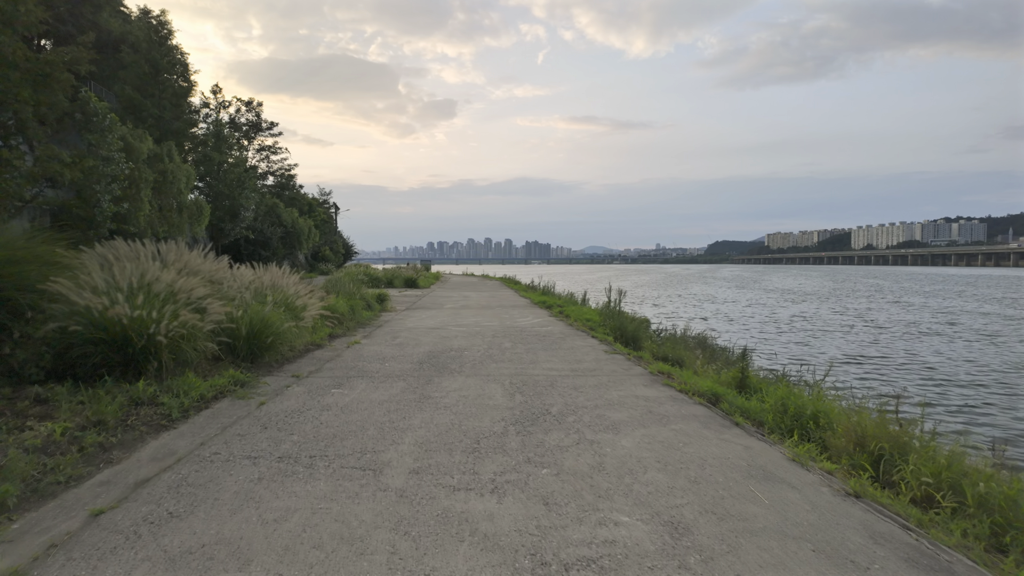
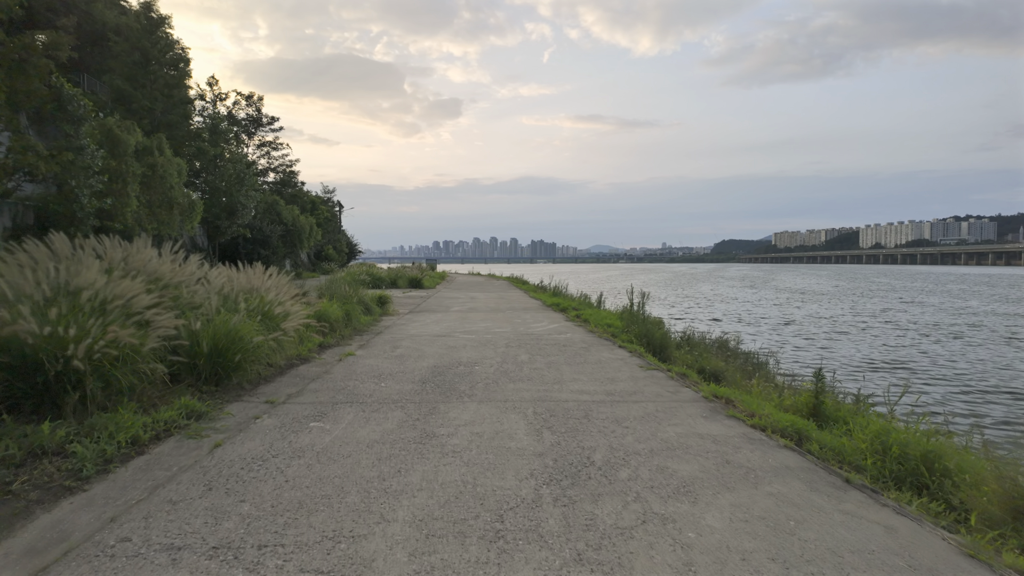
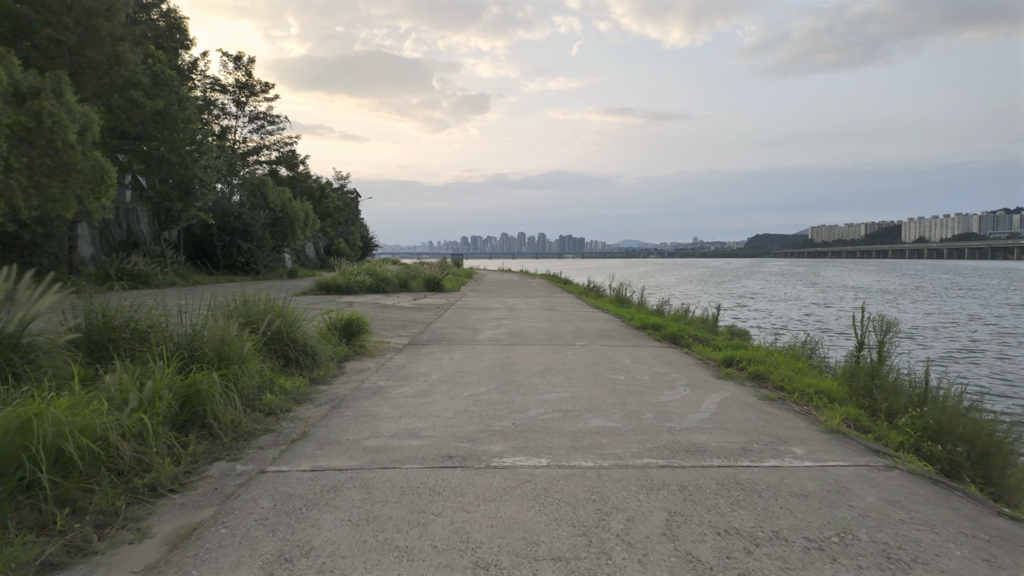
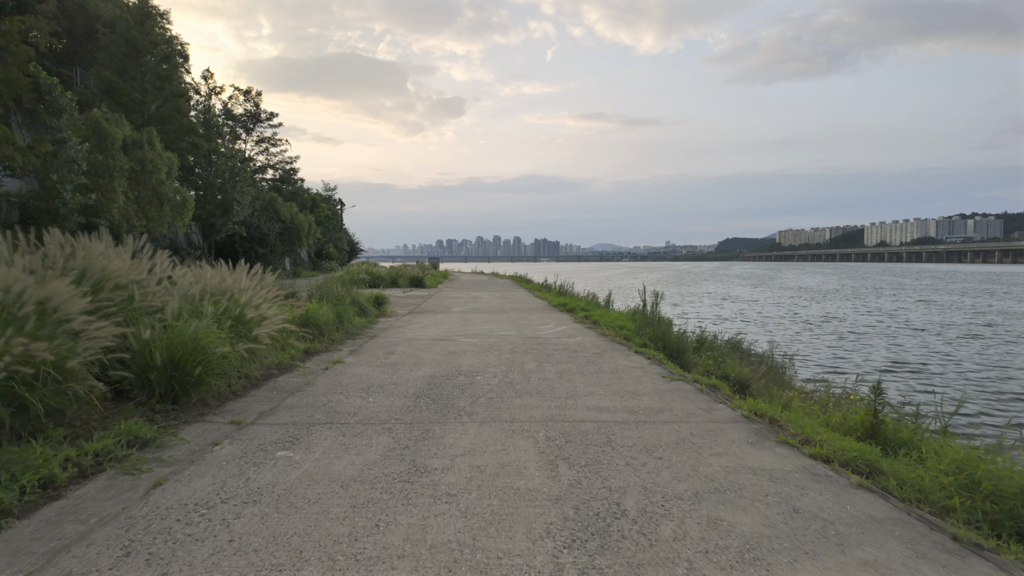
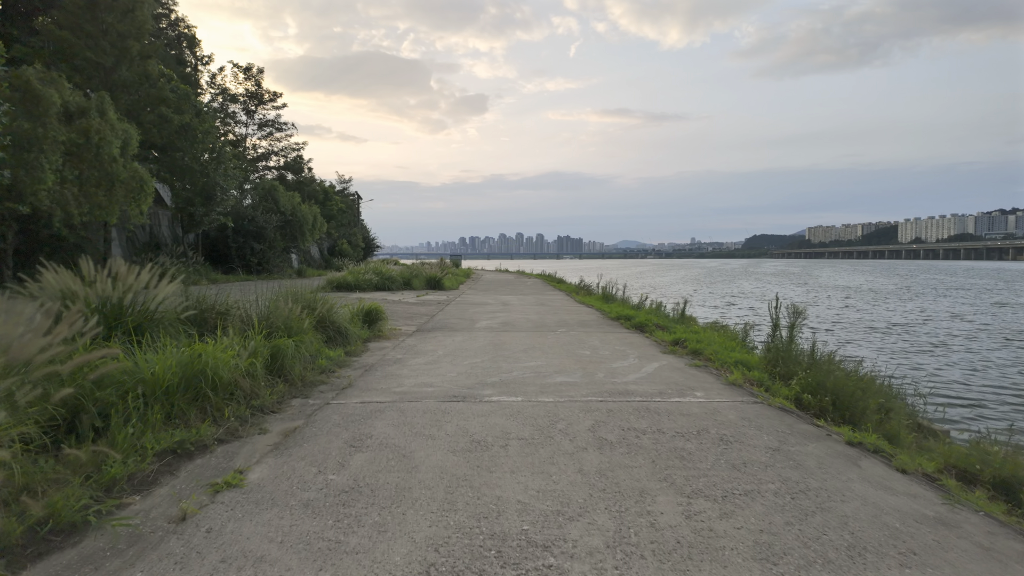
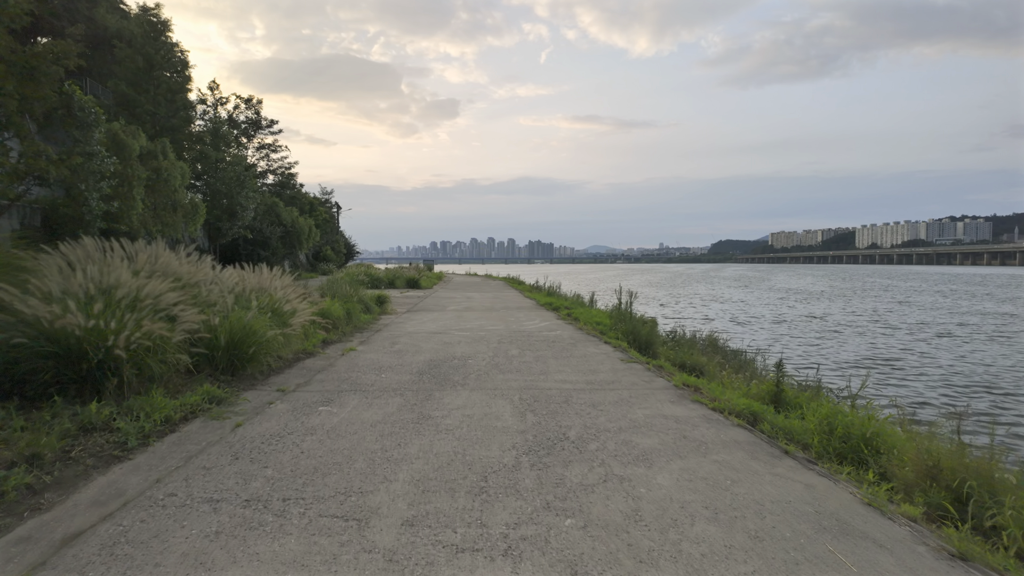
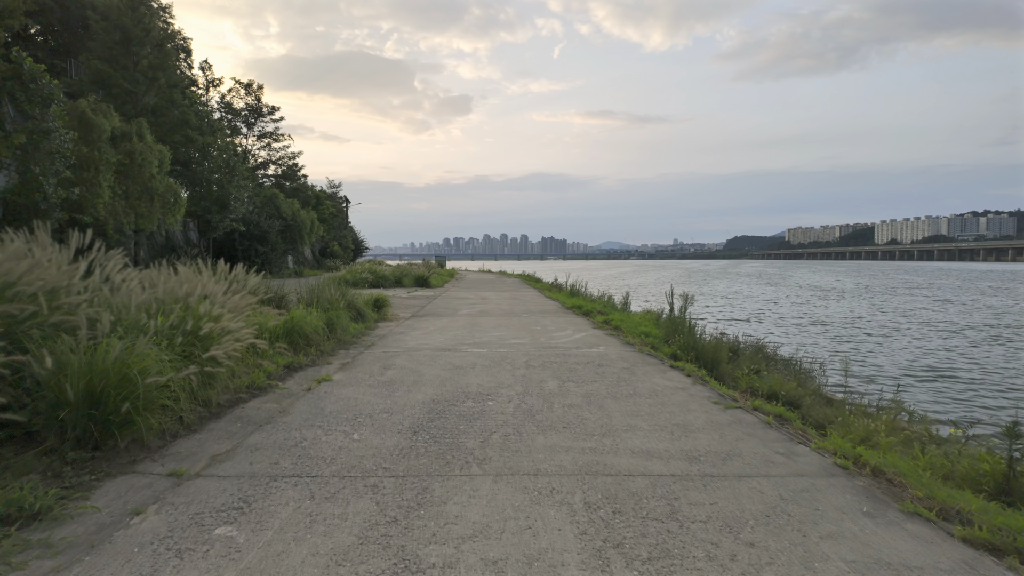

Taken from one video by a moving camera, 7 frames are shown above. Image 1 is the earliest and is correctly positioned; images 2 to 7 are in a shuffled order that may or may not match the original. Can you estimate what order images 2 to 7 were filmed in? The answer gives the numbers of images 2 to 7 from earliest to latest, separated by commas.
6, 2, 4, 7, 5, 3
